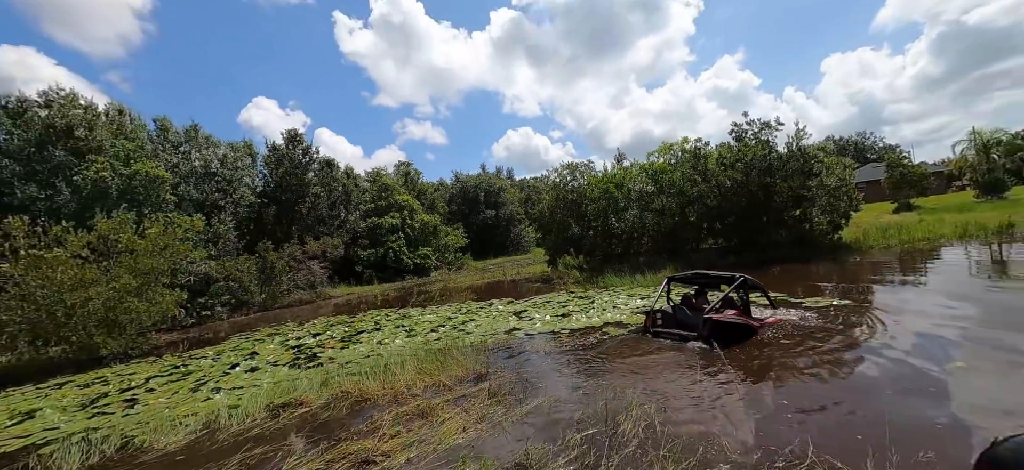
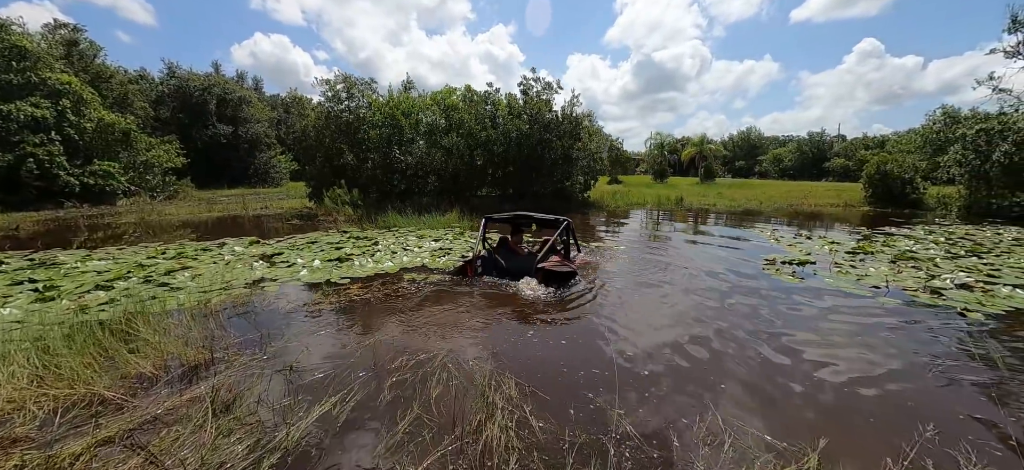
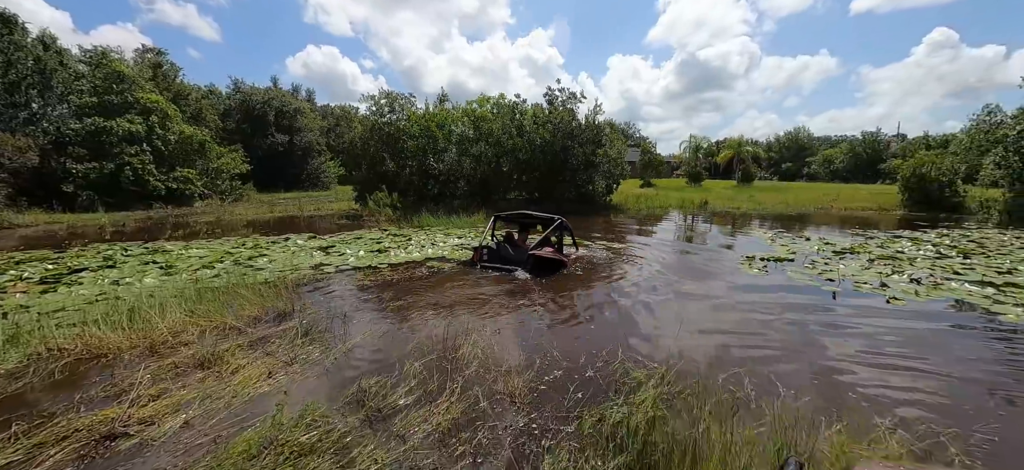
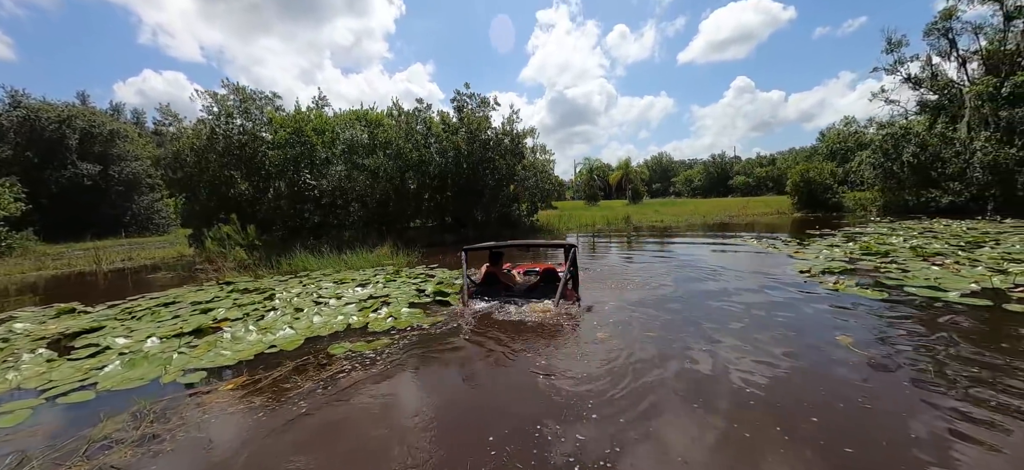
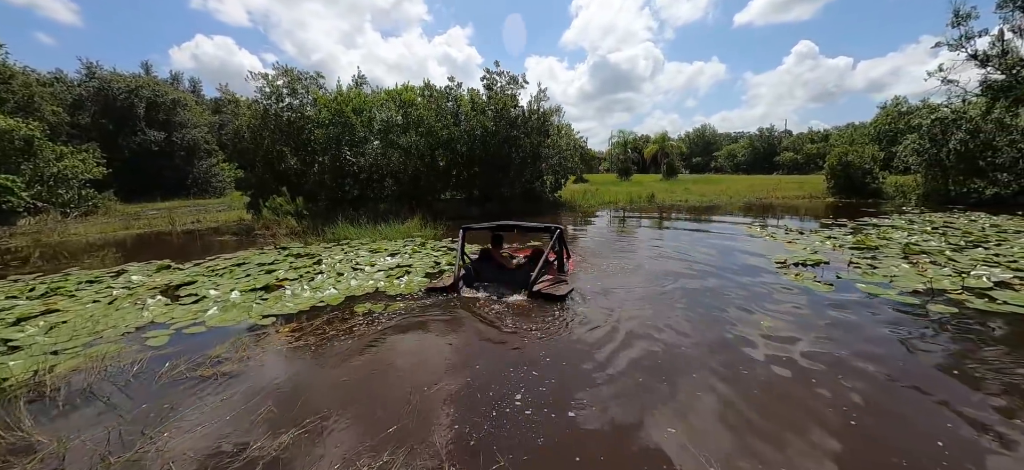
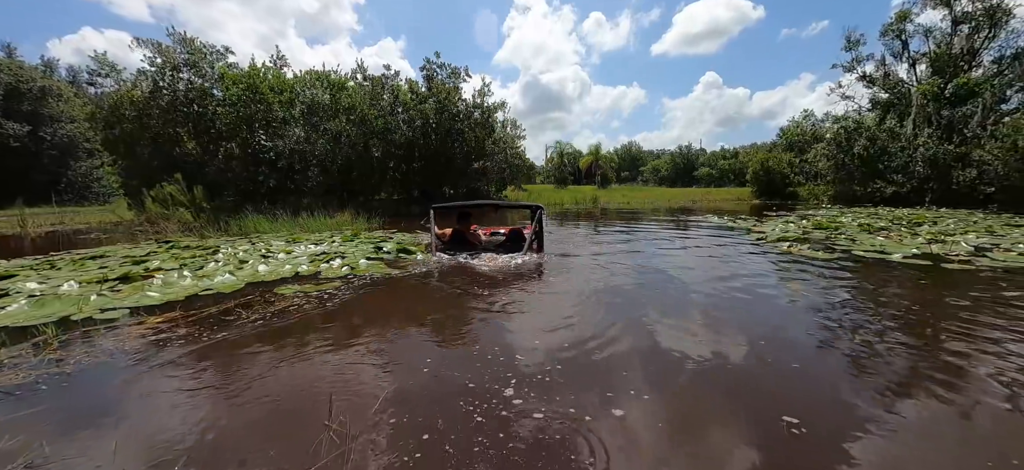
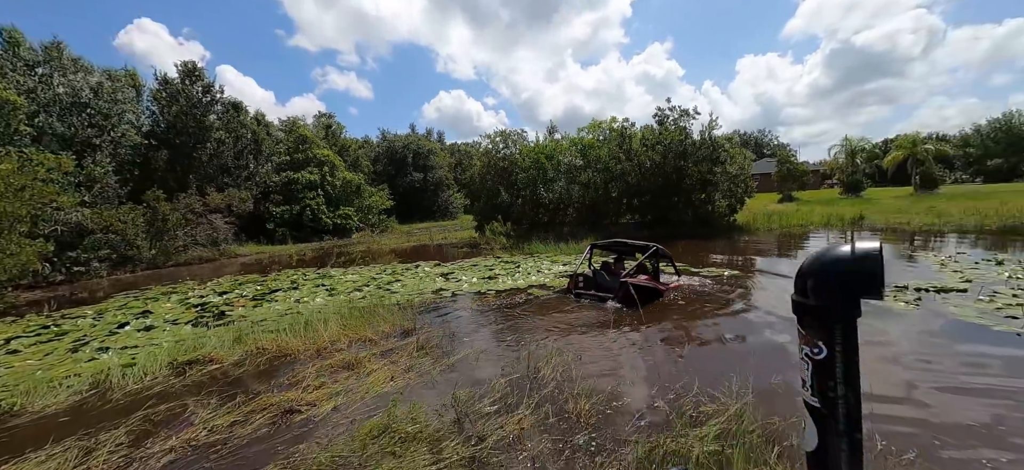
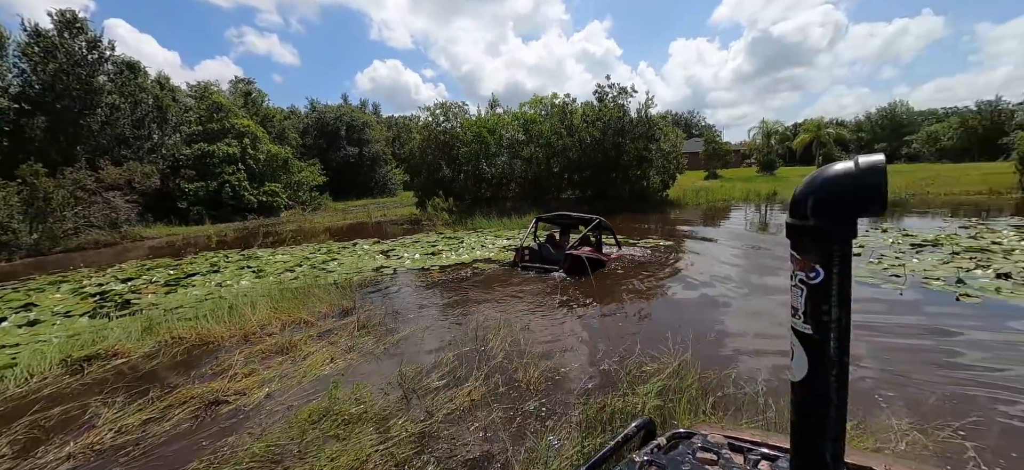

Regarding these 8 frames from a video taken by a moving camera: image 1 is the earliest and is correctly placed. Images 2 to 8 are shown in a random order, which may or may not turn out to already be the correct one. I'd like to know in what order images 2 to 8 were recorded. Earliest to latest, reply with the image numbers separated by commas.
7, 8, 3, 2, 5, 4, 6
